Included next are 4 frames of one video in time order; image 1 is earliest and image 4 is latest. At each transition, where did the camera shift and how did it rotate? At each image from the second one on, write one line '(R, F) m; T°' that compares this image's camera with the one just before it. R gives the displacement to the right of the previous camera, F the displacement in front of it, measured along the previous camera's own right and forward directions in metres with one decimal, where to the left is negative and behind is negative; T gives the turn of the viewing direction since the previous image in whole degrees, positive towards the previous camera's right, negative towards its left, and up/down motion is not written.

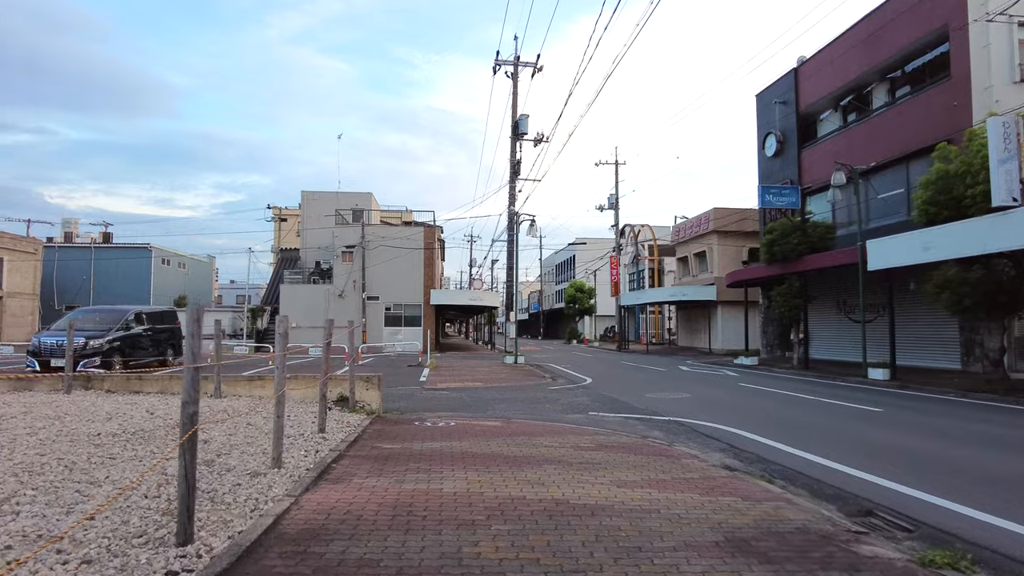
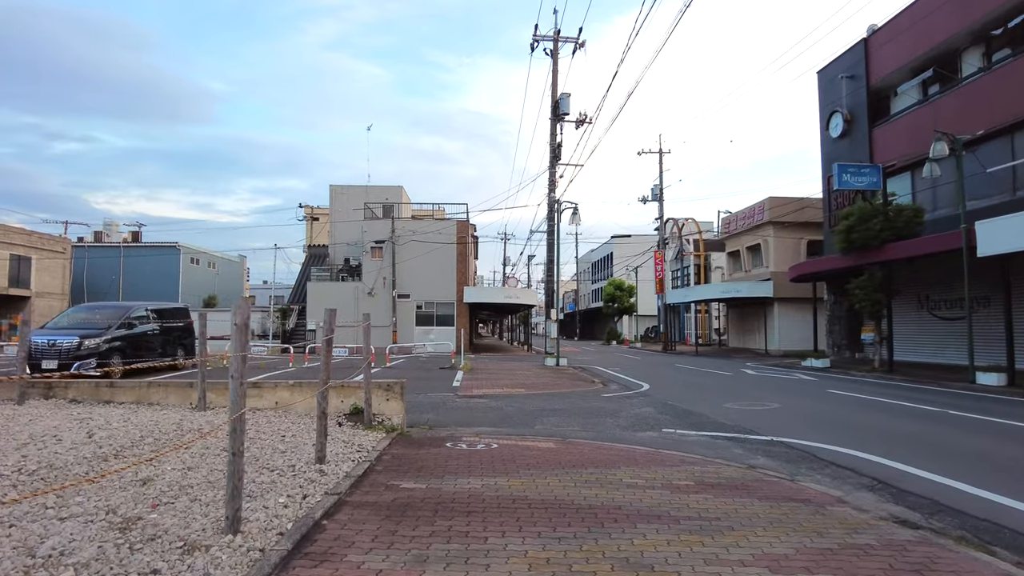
(-0.3, +2.4) m; -3°
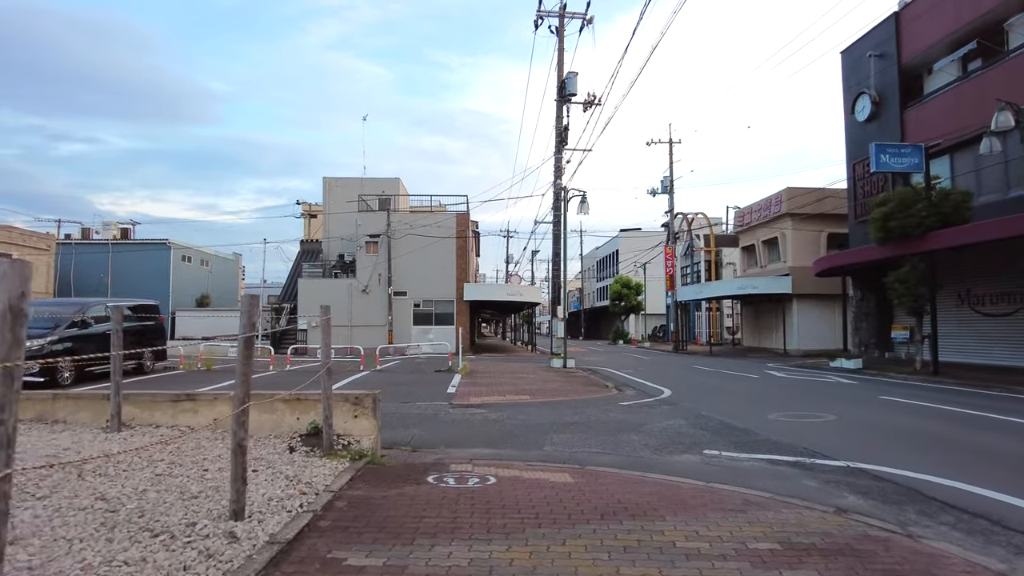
(0.0, +2.0) m; 0°
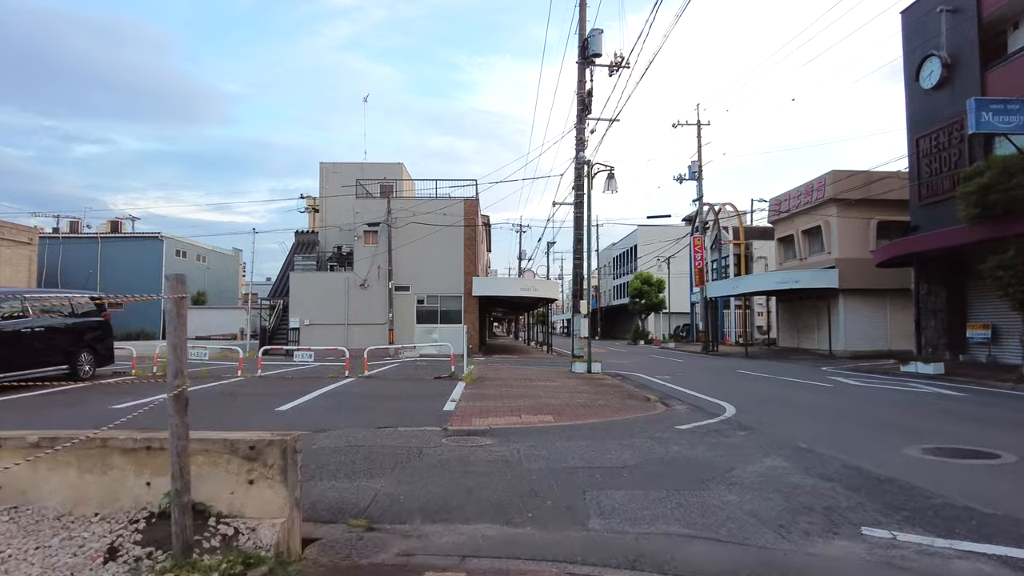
(-0.1, +3.4) m; -1°
